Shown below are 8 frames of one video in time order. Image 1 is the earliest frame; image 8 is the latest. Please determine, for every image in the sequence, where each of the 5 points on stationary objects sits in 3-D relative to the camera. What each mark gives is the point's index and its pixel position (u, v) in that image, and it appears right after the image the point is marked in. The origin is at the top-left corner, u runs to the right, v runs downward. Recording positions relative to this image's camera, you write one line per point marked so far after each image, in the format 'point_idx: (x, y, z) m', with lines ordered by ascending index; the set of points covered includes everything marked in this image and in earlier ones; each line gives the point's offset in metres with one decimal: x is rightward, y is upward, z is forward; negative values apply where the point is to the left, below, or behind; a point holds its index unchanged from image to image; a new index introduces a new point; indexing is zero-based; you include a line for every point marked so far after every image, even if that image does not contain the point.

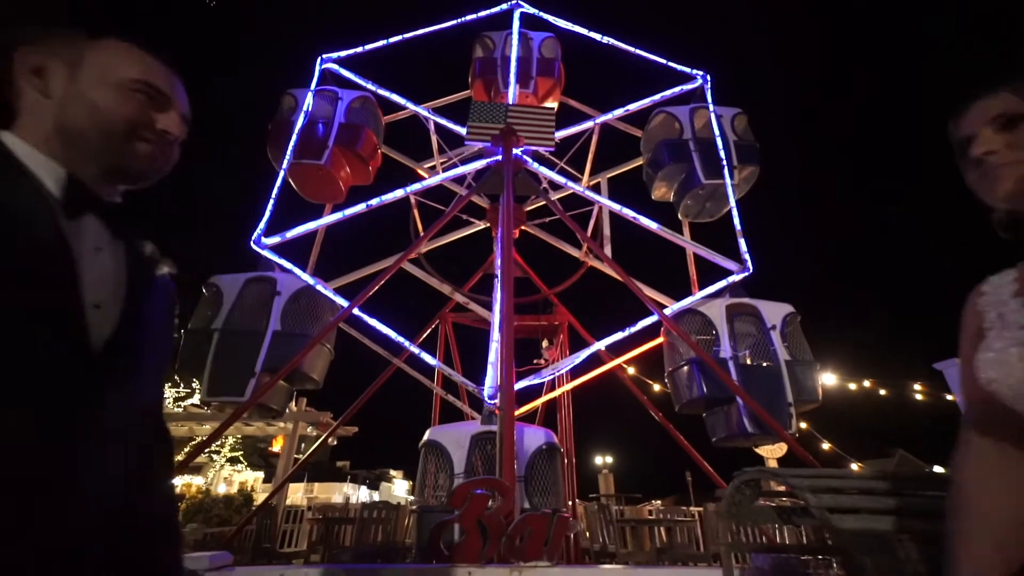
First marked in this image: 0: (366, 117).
0: (-2.8, +3.2, +8.8) m
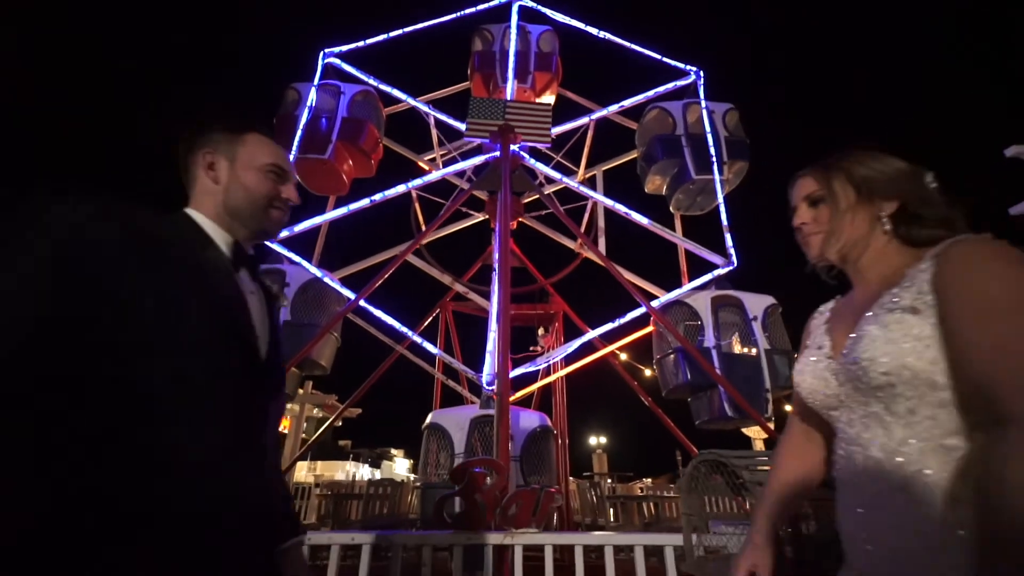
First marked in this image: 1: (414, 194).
0: (-2.8, +3.4, +9.0) m
1: (-1.6, +1.6, +7.8) m
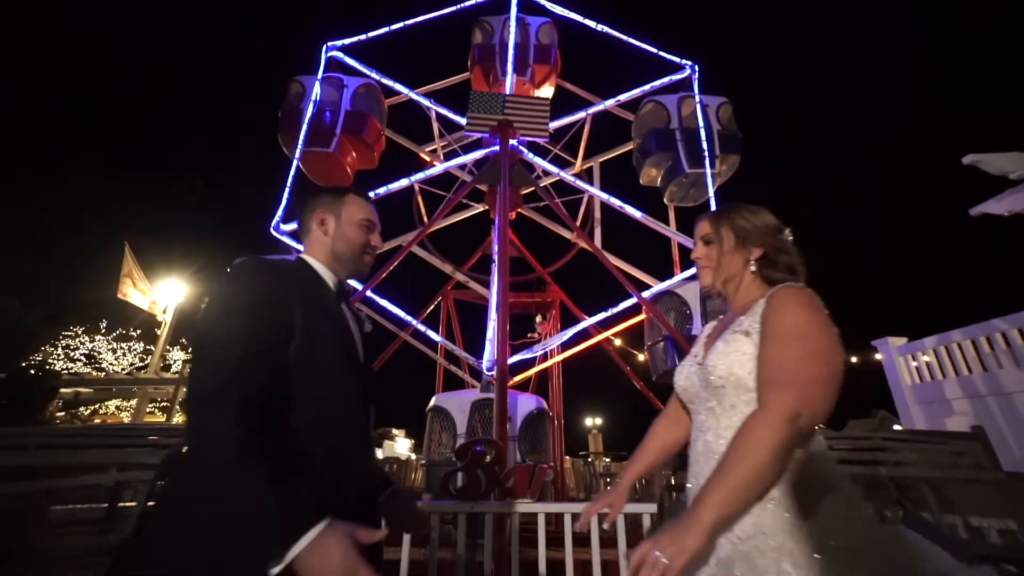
0: (-2.8, +3.7, +9.2) m
1: (-1.7, +1.8, +8.1) m
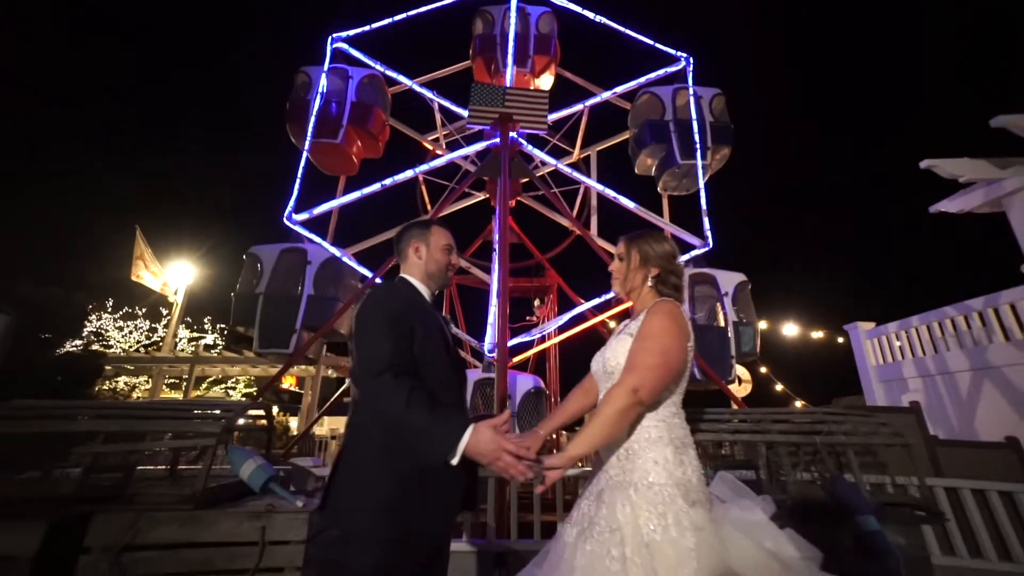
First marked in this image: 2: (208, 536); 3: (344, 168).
0: (-2.8, +4.0, +9.5) m
1: (-1.7, +2.0, +8.5) m
2: (-1.8, -1.4, +2.7) m
3: (-3.5, +2.5, +9.7) m
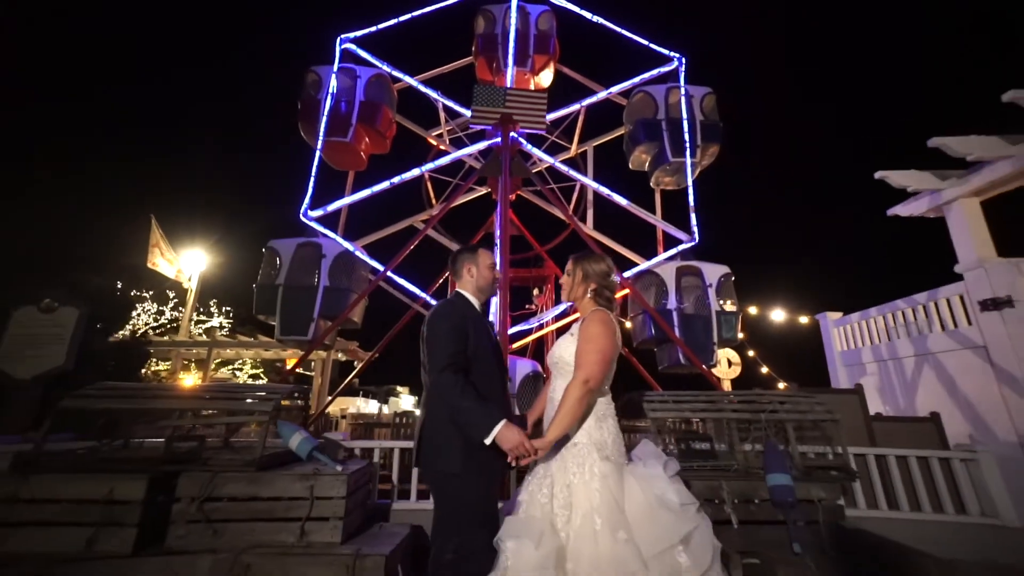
0: (-2.8, +4.2, +10.0) m
1: (-1.7, +2.2, +9.1) m
2: (-1.8, -1.5, +3.4) m
3: (-3.5, +2.7, +10.2) m
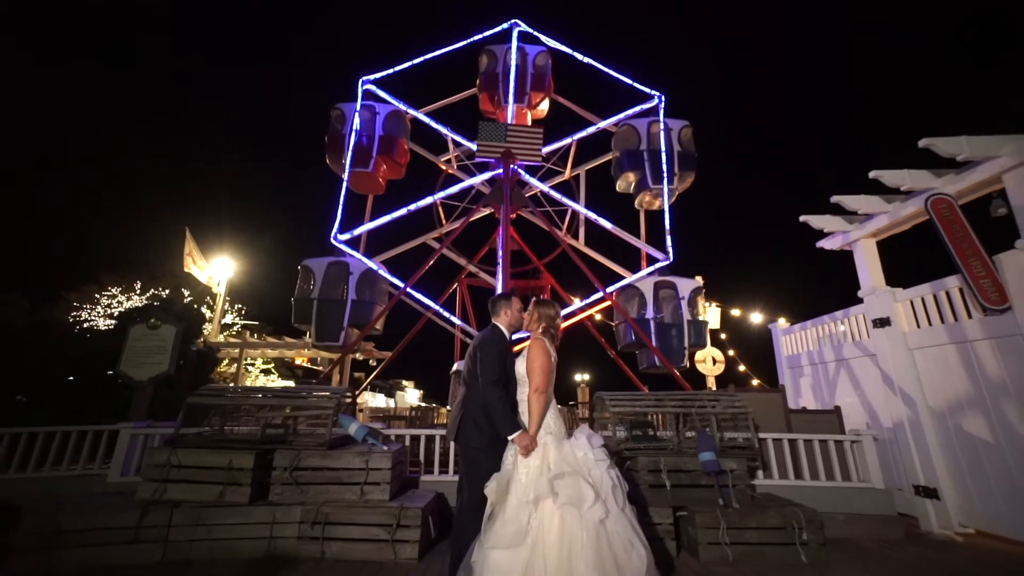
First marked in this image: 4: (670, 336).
0: (-2.8, +4.0, +11.3) m
1: (-1.7, +2.0, +10.4) m
2: (-1.8, -1.8, +4.8) m
3: (-3.5, +2.5, +11.6) m
4: (+3.2, -1.0, +9.4) m
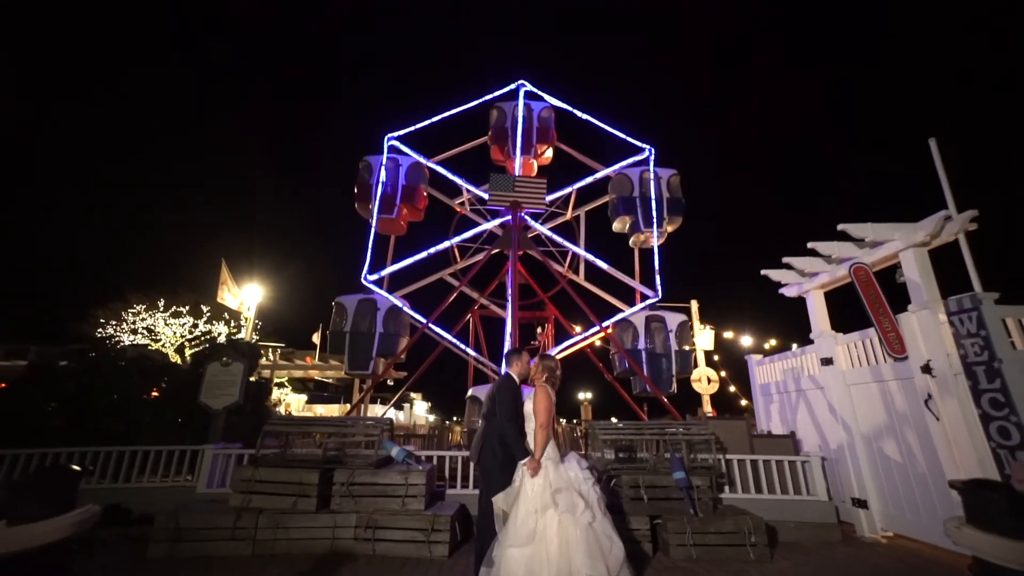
0: (-2.6, +3.1, +12.8) m
1: (-1.5, +1.1, +11.8) m
2: (-1.7, -2.5, +6.1) m
3: (-3.3, +1.6, +13.0) m
4: (+3.4, -1.7, +10.6) m
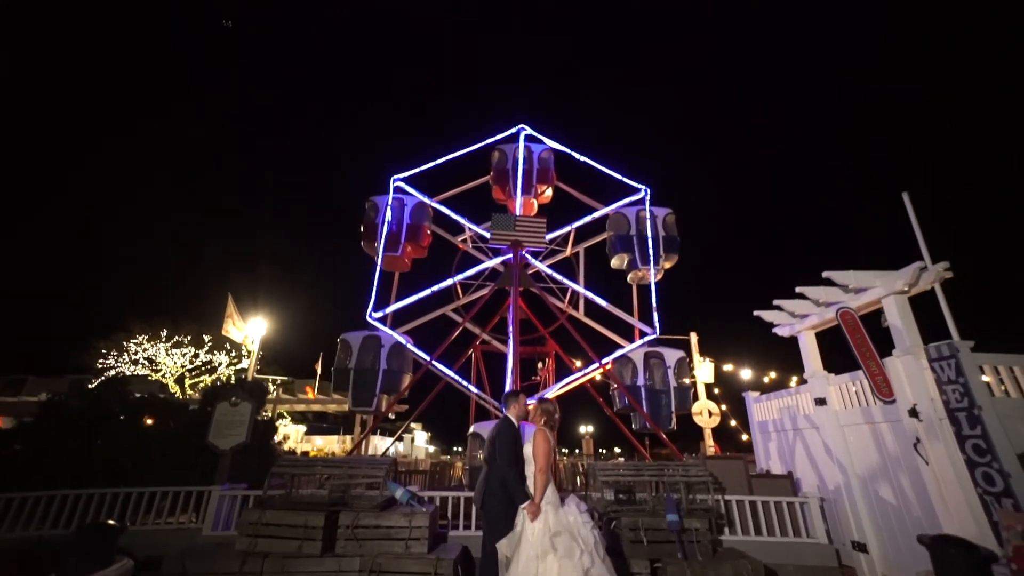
0: (-2.6, +2.1, +13.2) m
1: (-1.4, +0.2, +12.1) m
2: (-1.7, -3.1, +6.2) m
3: (-3.3, +0.6, +13.4) m
4: (+3.4, -2.6, +10.7) m
